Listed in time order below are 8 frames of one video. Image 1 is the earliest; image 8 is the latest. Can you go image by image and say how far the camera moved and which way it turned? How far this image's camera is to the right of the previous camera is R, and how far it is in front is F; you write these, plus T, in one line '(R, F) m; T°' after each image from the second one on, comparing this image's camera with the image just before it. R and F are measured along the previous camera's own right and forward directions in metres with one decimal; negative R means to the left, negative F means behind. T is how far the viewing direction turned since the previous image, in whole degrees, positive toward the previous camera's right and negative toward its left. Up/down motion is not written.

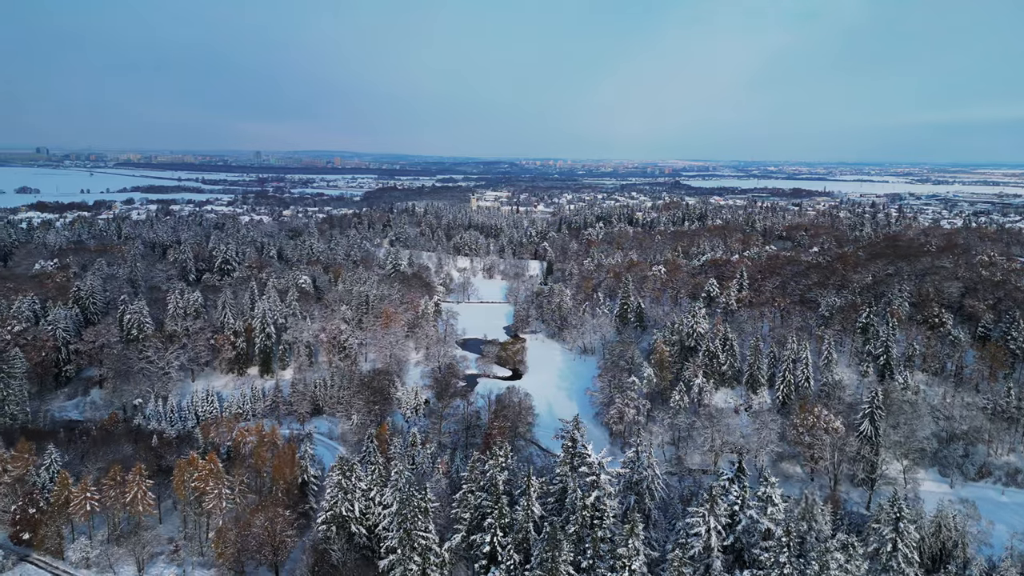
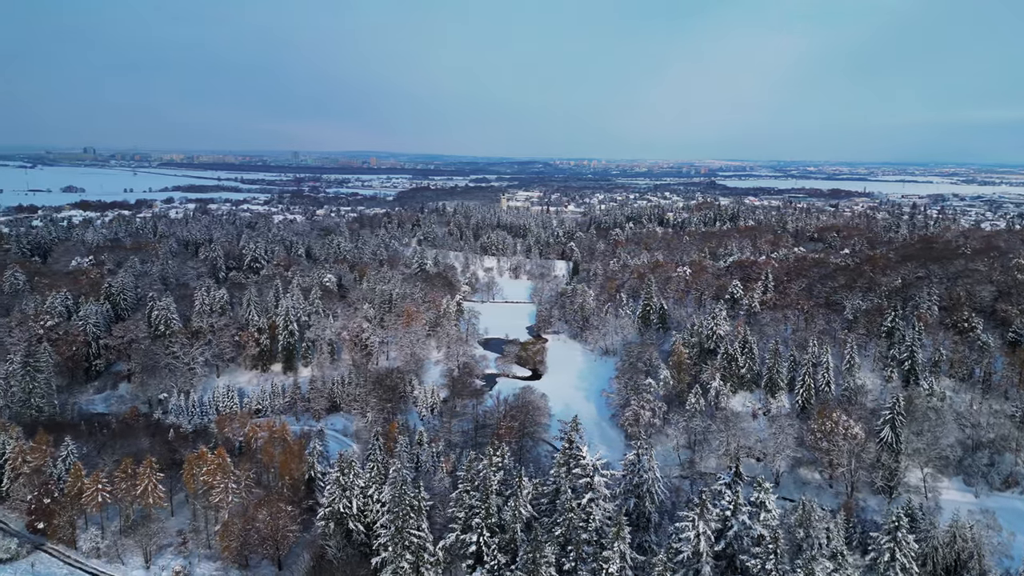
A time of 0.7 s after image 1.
(+0.9, +0.1) m; -2°
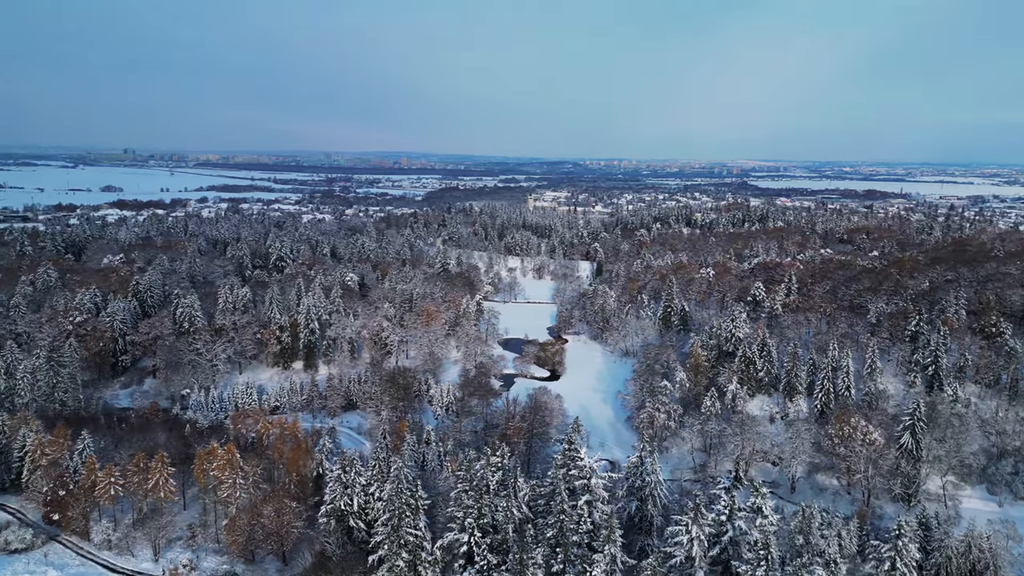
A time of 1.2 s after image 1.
(+0.7, +0.1) m; -2°
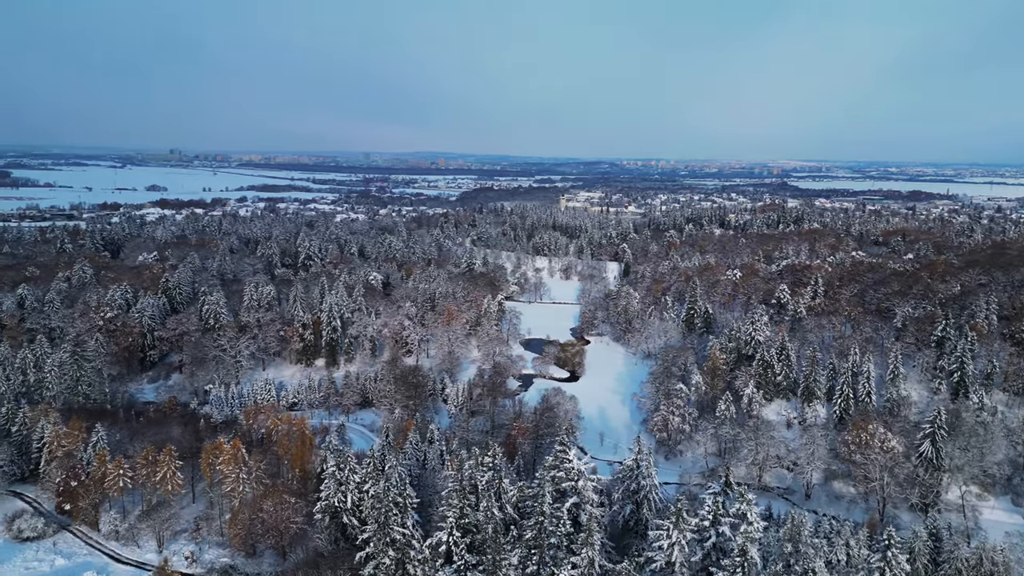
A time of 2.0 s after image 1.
(+1.1, +0.1) m; -3°
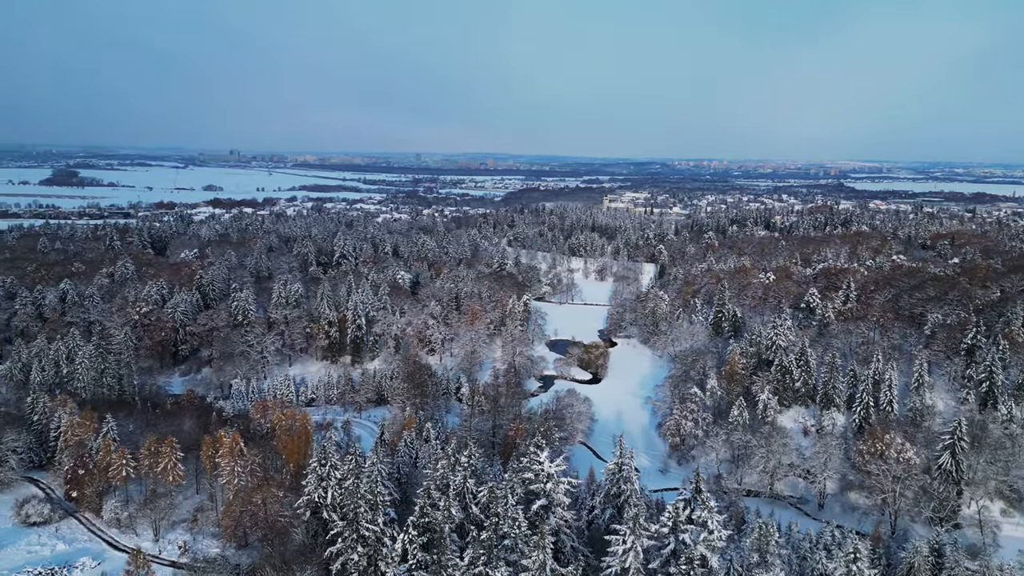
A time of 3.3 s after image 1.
(+1.7, +0.1) m; -3°
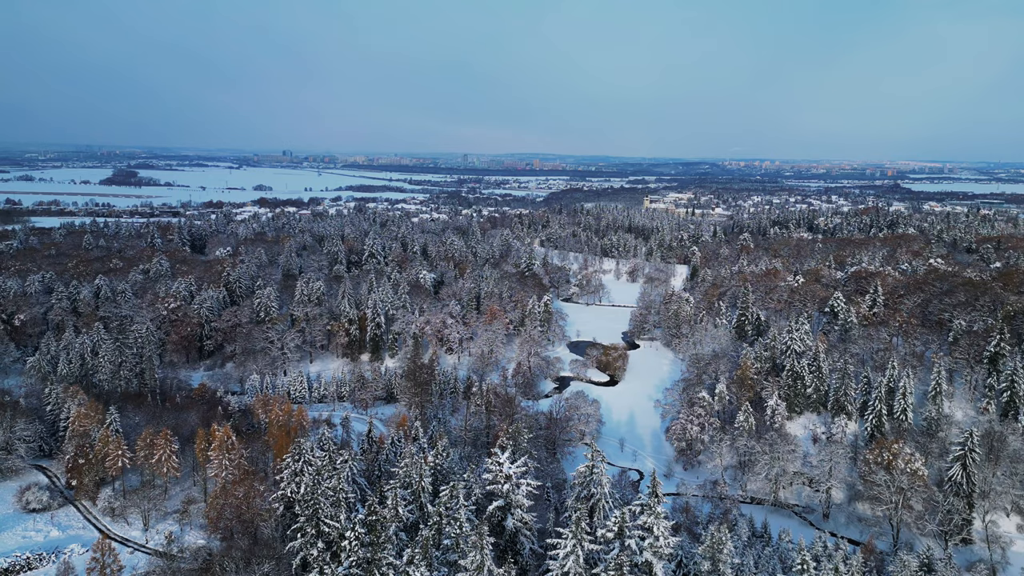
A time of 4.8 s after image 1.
(+1.9, +0.1) m; -3°
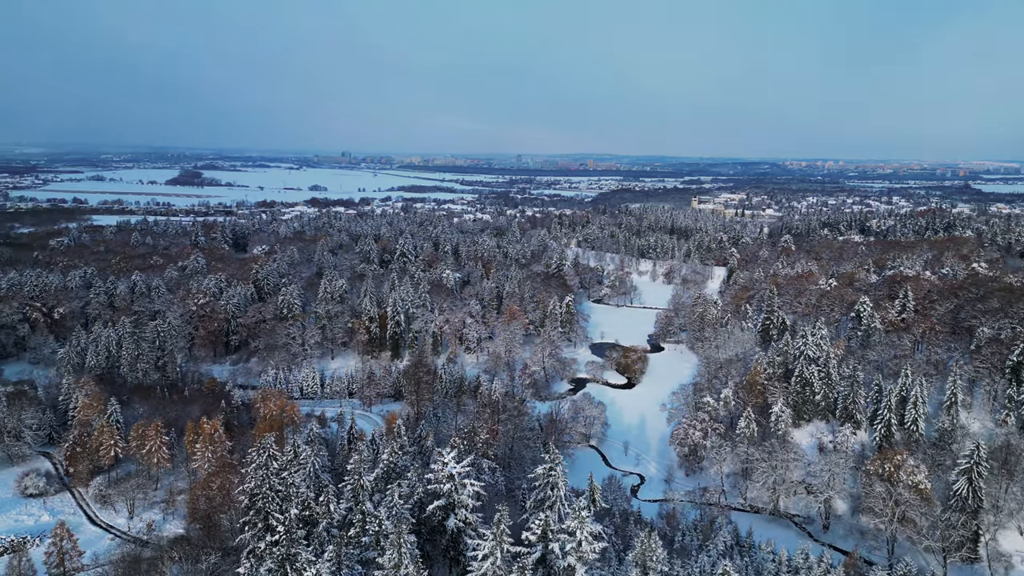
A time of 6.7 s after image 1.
(+2.4, +0.1) m; -3°
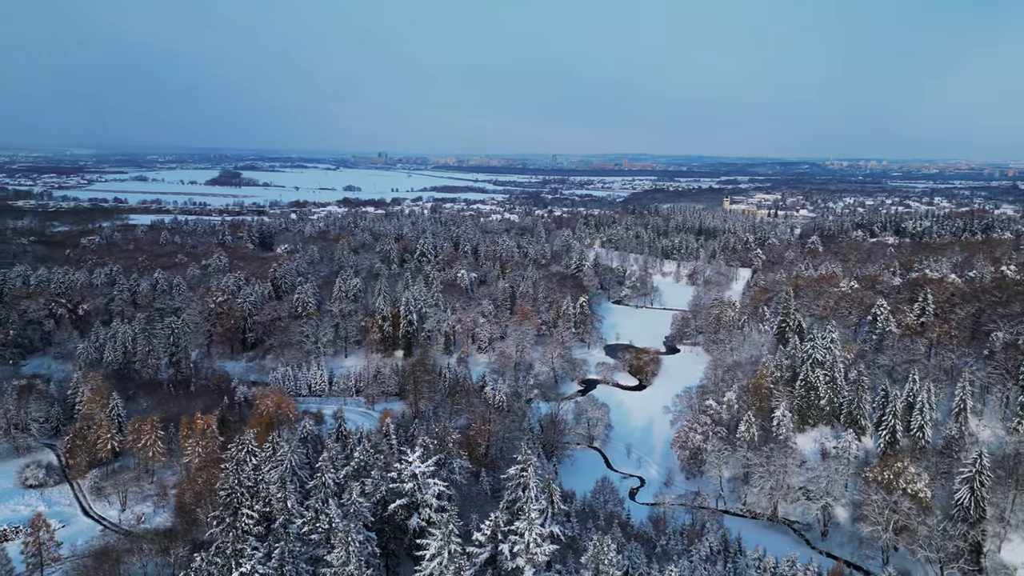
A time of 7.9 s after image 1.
(+1.6, 0.0) m; -2°
